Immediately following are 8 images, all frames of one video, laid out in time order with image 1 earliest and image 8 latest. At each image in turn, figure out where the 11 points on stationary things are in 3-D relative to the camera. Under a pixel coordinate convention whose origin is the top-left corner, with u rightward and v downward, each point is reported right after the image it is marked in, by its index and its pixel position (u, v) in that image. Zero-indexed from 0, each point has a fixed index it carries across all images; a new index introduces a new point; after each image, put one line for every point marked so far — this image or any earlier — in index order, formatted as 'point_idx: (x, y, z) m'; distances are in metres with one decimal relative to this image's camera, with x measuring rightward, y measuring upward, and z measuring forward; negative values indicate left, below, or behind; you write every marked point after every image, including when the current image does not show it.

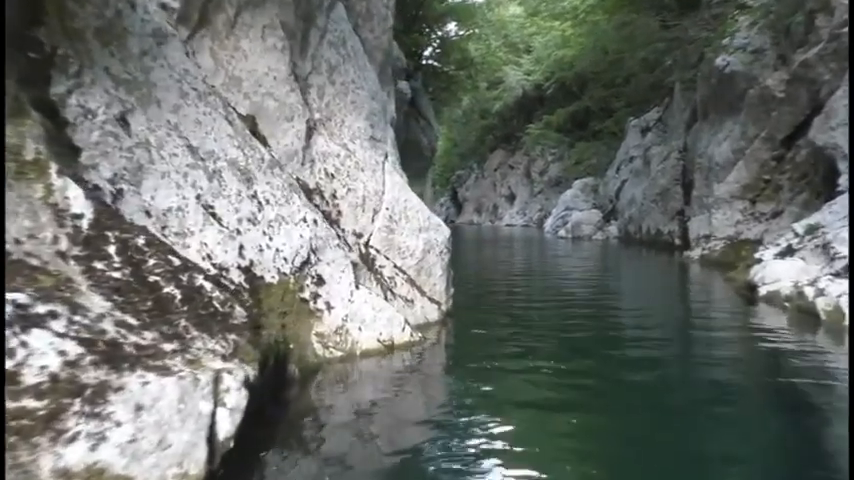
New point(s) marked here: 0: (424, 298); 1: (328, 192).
0: (0.0, -0.8, +9.4) m
1: (-1.2, +0.6, +8.3) m
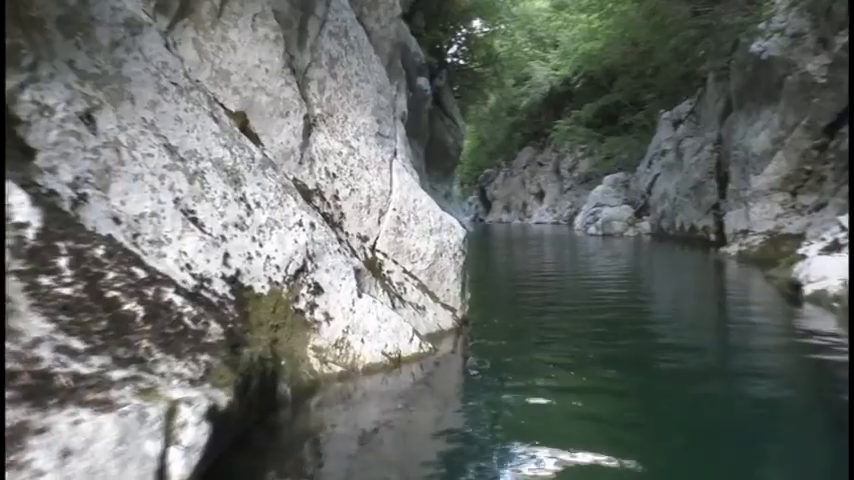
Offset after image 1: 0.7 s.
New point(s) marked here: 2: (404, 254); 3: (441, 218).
0: (+0.1, -0.8, +8.7) m
1: (-1.1, +0.5, +7.7) m
2: (-0.3, -0.2, +8.4) m
3: (+0.2, +0.3, +8.9) m
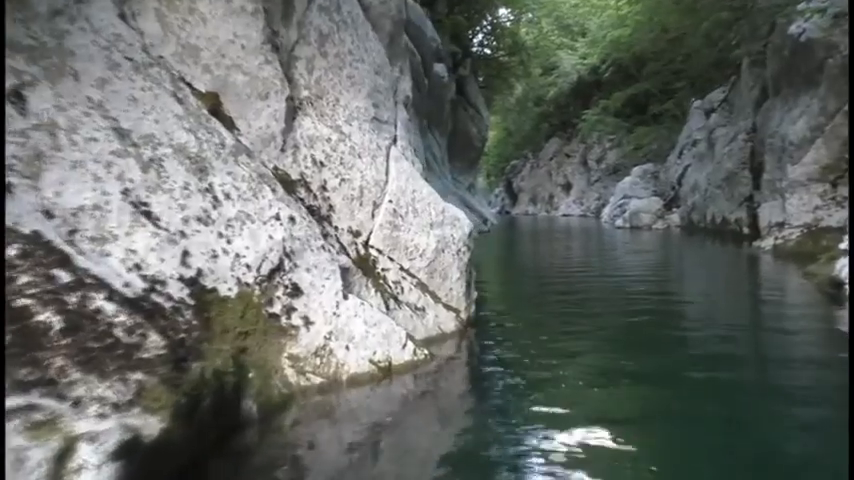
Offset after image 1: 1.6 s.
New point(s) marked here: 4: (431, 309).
0: (+0.1, -0.8, +8.0) m
1: (-1.2, +0.6, +7.0) m
2: (-0.3, -0.1, +7.6) m
3: (+0.2, +0.4, +8.1) m
4: (0.0, -0.8, +7.8) m
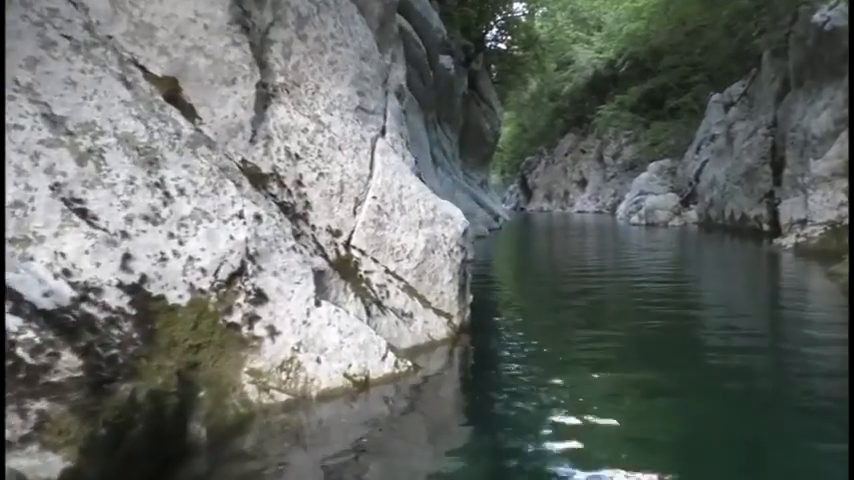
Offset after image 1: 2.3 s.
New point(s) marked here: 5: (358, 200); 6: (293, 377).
0: (0.0, -0.8, +7.3) m
1: (-1.3, +0.6, +6.4) m
2: (-0.4, -0.1, +7.0) m
3: (+0.1, +0.4, +7.5) m
4: (-0.1, -0.8, +7.2) m
5: (-0.7, +0.4, +6.9) m
6: (-1.1, -1.1, +5.3) m
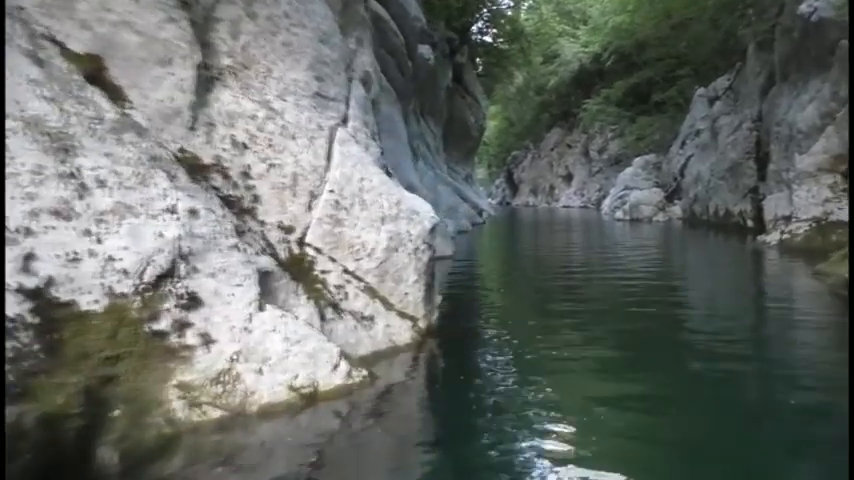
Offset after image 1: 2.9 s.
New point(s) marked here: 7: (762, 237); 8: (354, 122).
0: (-0.4, -0.7, +6.8) m
1: (-1.7, +0.6, +5.8) m
2: (-0.8, -0.1, +6.5) m
3: (-0.3, +0.4, +7.0) m
4: (-0.5, -0.8, +6.7) m
5: (-1.1, +0.4, +6.3) m
6: (-1.4, -1.1, +4.8) m
7: (+9.5, +0.1, +18.8) m
8: (-0.8, +1.3, +7.5) m
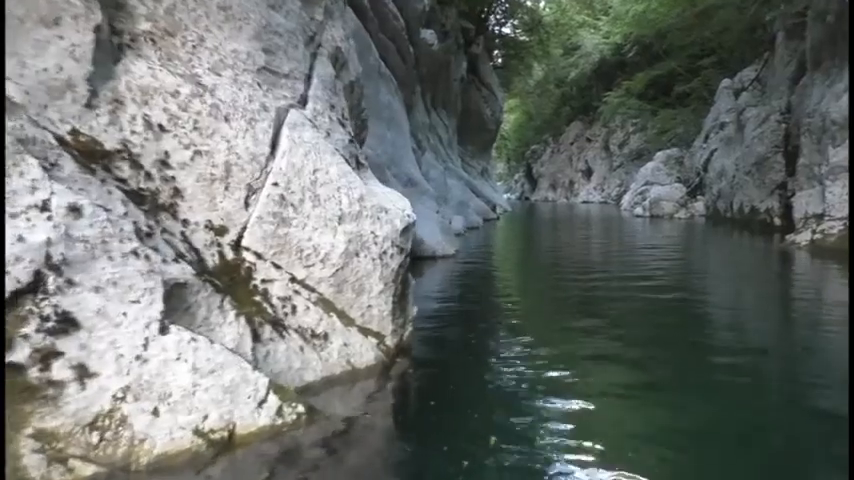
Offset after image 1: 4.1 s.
0: (-0.7, -0.8, +5.7) m
1: (-2.0, +0.6, +4.8) m
2: (-1.1, -0.1, +5.4) m
3: (-0.6, +0.4, +5.9) m
4: (-0.8, -0.8, +5.6) m
5: (-1.4, +0.4, +5.3) m
6: (-1.8, -1.1, +3.7) m
7: (+9.6, +0.1, +17.5) m
8: (-1.1, +1.3, +6.4) m
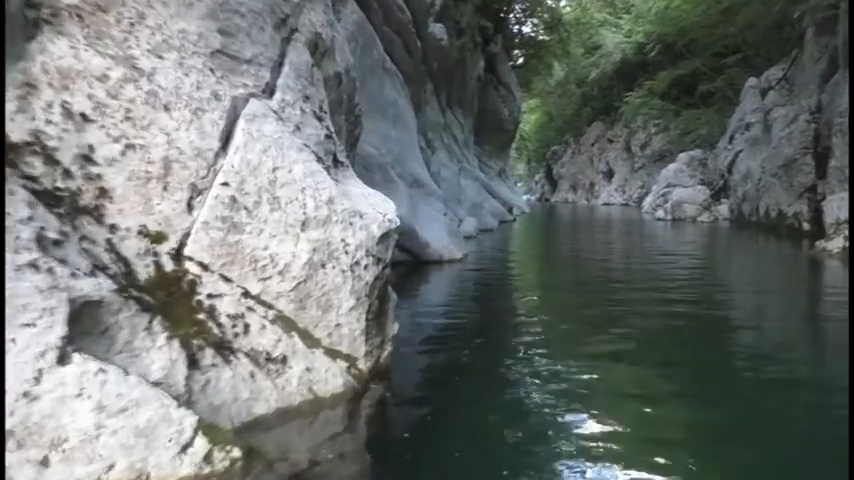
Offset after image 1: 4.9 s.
0: (-0.8, -0.8, +5.0) m
1: (-2.2, +0.5, +4.1) m
2: (-1.3, -0.2, +4.7) m
3: (-0.7, +0.3, +5.1) m
4: (-0.9, -0.9, +4.8) m
5: (-1.6, +0.4, +4.5) m
6: (-2.0, -1.2, +3.0) m
7: (+9.8, -0.1, +16.4) m
8: (-1.2, +1.3, +5.7) m
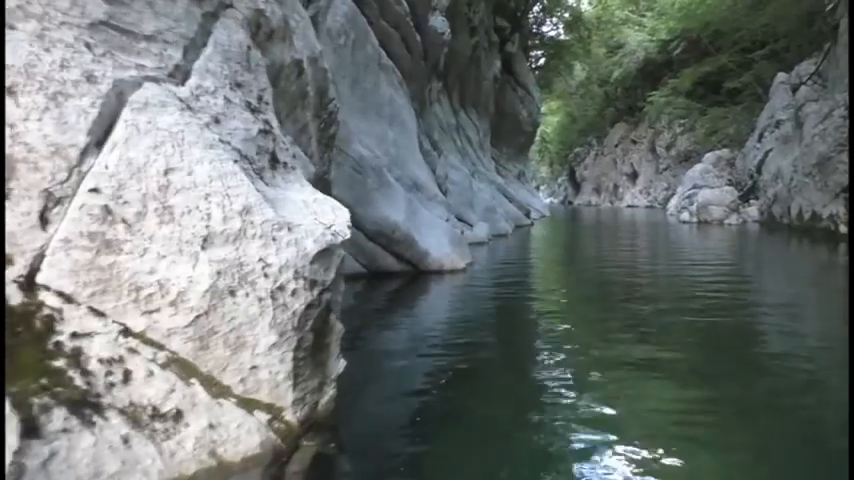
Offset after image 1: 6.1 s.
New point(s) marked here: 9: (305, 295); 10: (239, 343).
0: (-1.2, -1.0, +3.9) m
1: (-2.6, +0.4, +3.1) m
2: (-1.7, -0.3, +3.6) m
3: (-1.1, +0.2, +4.1) m
4: (-1.3, -1.0, +3.8) m
5: (-2.0, +0.2, +3.5) m
6: (-2.5, -1.3, +2.0) m
7: (+9.8, -0.2, +14.9) m
8: (-1.6, +1.1, +4.6) m
9: (-0.8, -0.3, +4.2) m
10: (-1.1, -0.6, +3.9) m
